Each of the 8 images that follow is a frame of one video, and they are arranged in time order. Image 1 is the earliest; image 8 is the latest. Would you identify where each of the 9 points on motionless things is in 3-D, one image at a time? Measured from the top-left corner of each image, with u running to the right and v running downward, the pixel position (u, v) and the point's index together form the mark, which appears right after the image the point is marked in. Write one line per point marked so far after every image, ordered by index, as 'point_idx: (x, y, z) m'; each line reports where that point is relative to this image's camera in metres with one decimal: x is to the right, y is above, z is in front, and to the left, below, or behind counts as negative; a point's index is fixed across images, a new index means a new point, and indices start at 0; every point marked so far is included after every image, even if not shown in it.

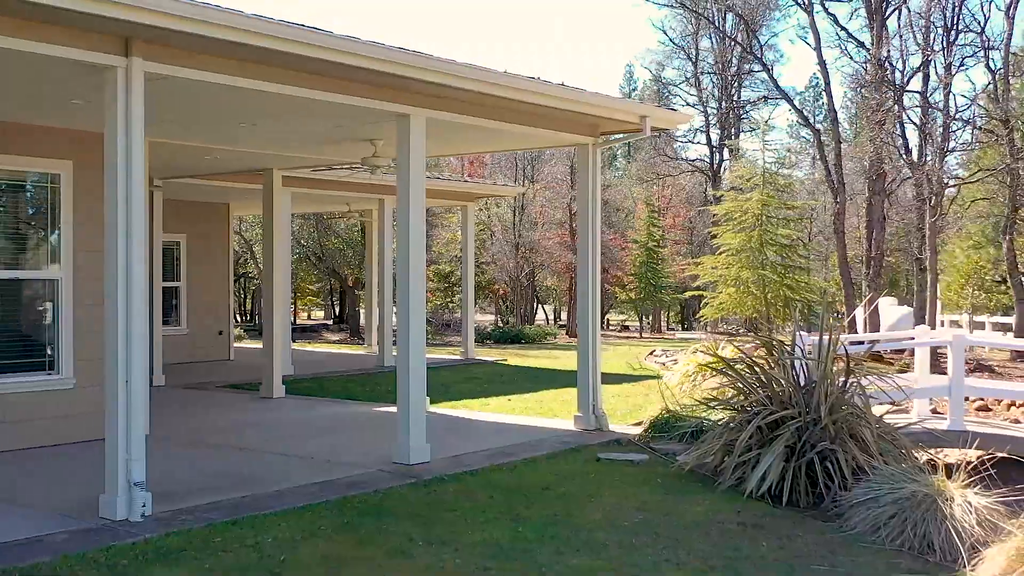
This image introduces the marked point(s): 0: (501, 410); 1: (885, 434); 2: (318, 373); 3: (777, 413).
0: (-0.1, -0.9, +9.0) m
1: (+1.8, -0.7, +5.8) m
2: (-2.1, -0.9, +12.6) m
3: (+1.3, -0.6, +5.8) m
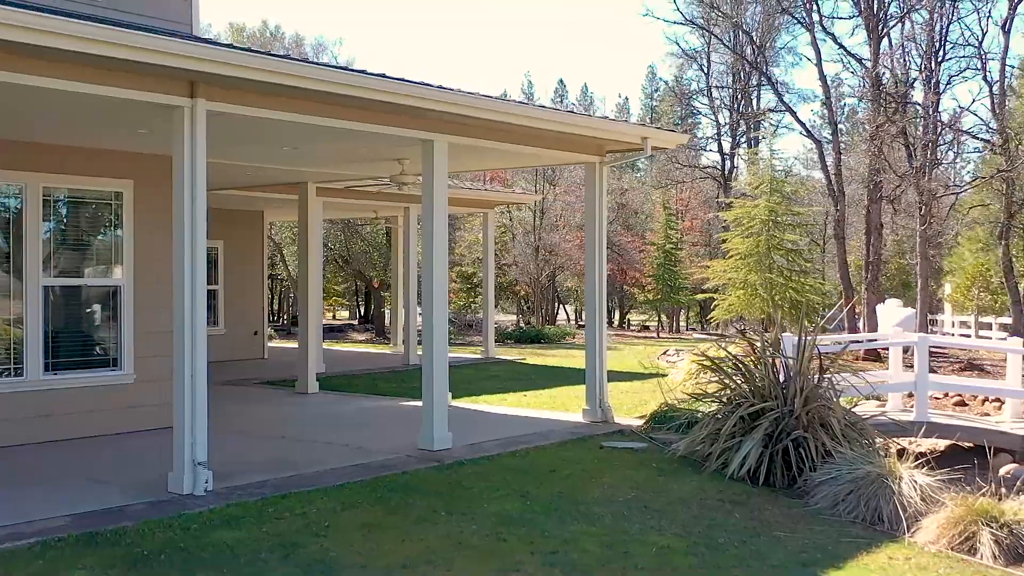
0: (+0.1, -1.0, +9.8) m
1: (+1.9, -0.8, +6.6) m
2: (-1.9, -0.9, +13.4) m
3: (+1.4, -0.7, +6.6) m
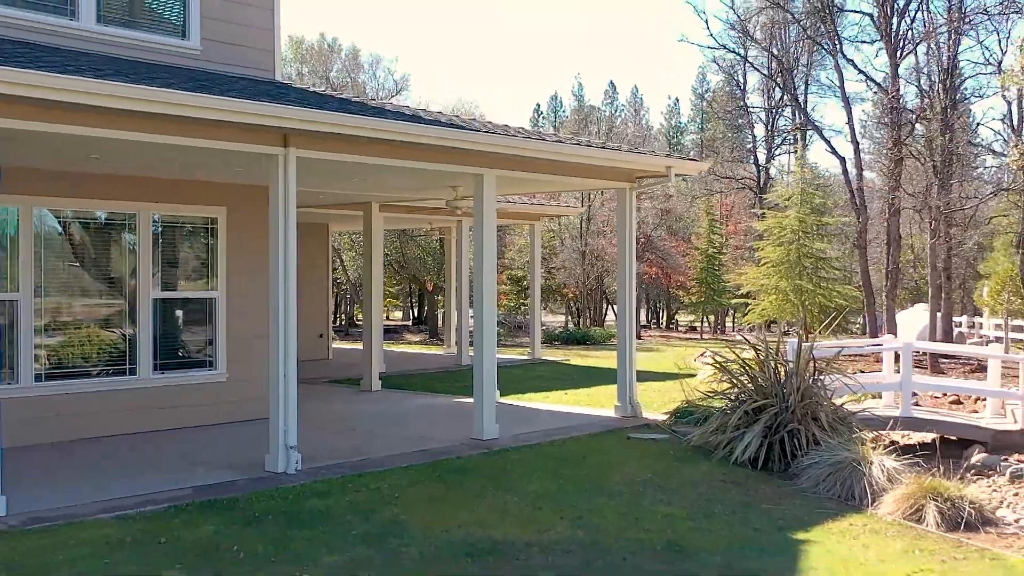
0: (+0.4, -1.1, +10.9) m
1: (+2.2, -0.9, +7.7) m
2: (-1.3, -1.0, +14.7) m
3: (+1.6, -0.7, +7.7) m
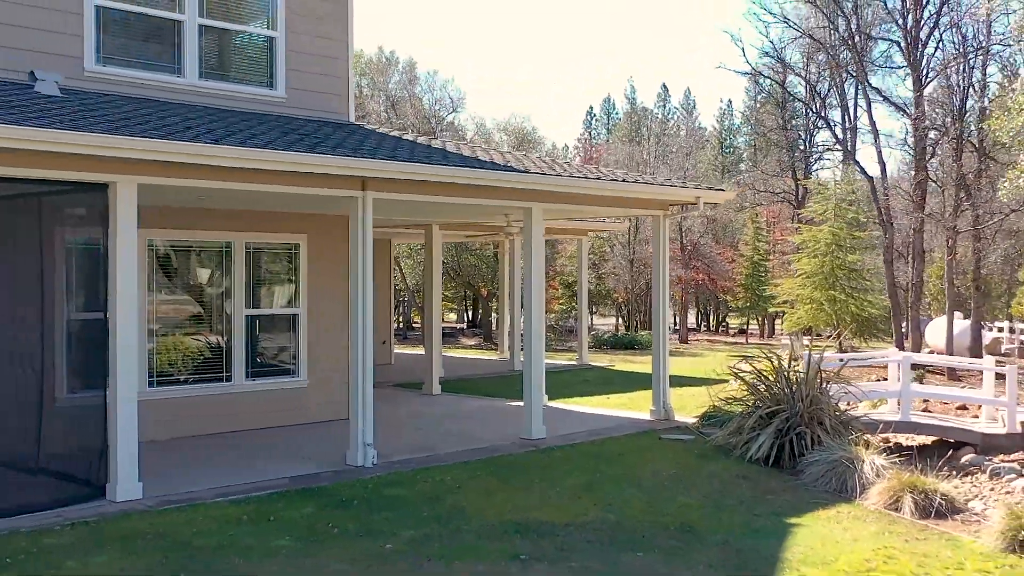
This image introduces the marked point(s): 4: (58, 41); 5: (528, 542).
0: (+0.9, -1.2, +12.1) m
1: (+2.5, -1.0, +8.8) m
2: (-0.7, -1.2, +15.9) m
3: (+2.0, -0.9, +8.8) m
4: (-3.4, +1.8, +8.7) m
5: (+0.1, -1.3, +6.1) m
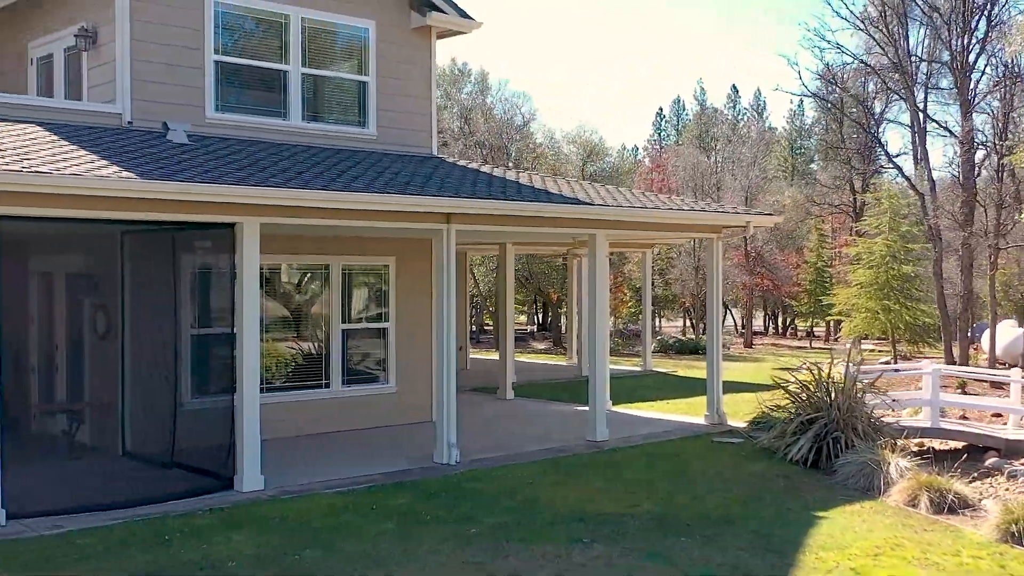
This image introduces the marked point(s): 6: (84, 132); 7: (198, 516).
0: (+1.7, -1.4, +13.2) m
1: (+3.0, -1.2, +9.7) m
2: (+0.3, -1.3, +17.1) m
3: (+2.5, -1.1, +9.8) m
4: (-2.8, +1.7, +10.0) m
5: (+0.5, -1.5, +7.2) m
6: (-3.3, +1.2, +9.0) m
7: (-2.0, -1.5, +7.5) m
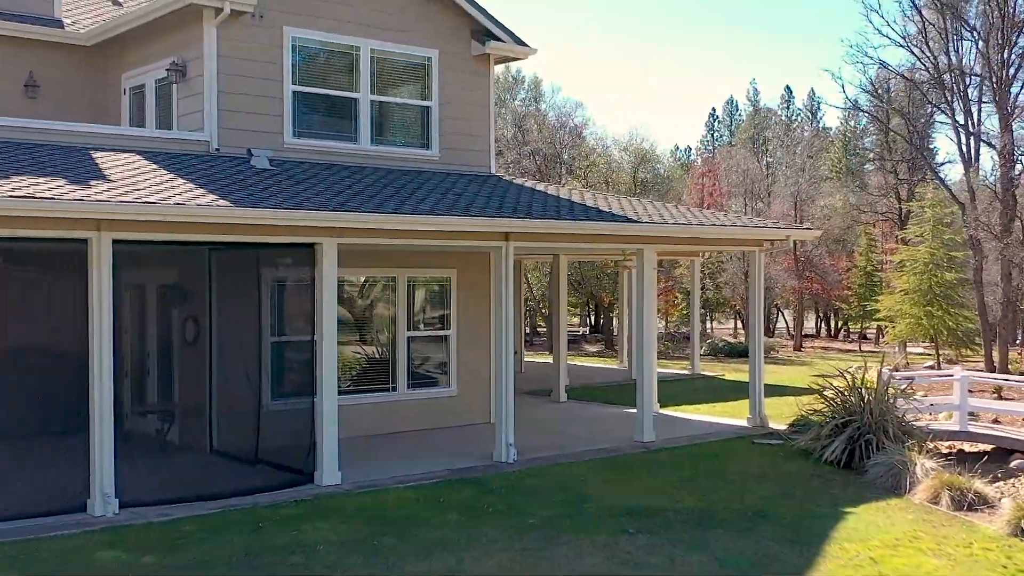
0: (+2.3, -1.5, +13.9) m
1: (+3.5, -1.3, +10.4) m
2: (+1.1, -1.5, +17.8) m
3: (+3.0, -1.2, +10.5) m
4: (-2.3, +1.6, +11.0) m
5: (+0.9, -1.6, +8.0) m
6: (-2.8, +1.1, +10.0) m
7: (-1.6, -1.6, +8.4) m
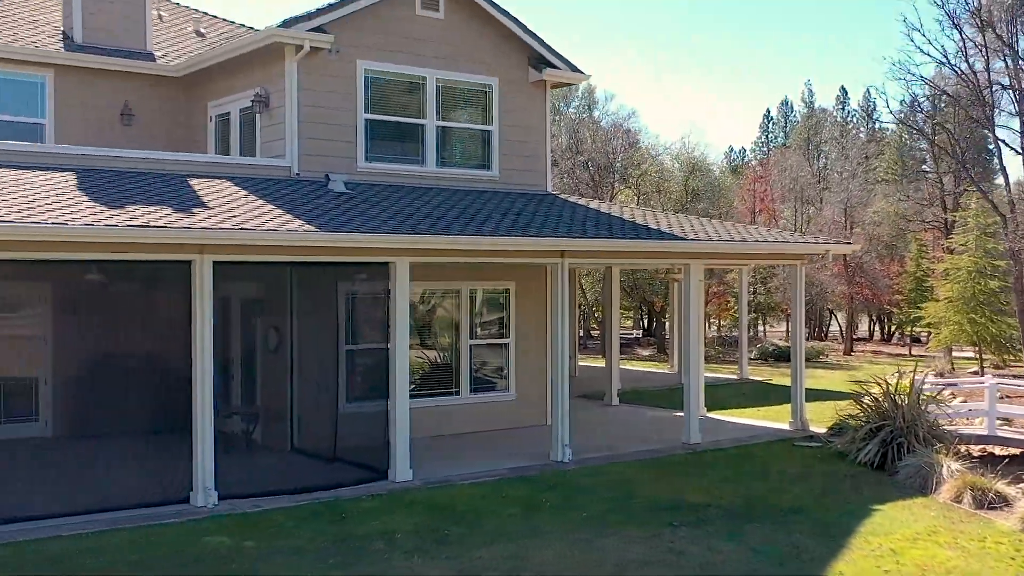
0: (+3.0, -1.6, +14.7) m
1: (+4.1, -1.4, +11.1) m
2: (+2.0, -1.6, +18.7) m
3: (+3.5, -1.3, +11.2) m
4: (-1.7, +1.4, +11.9) m
5: (+1.3, -1.7, +8.9) m
6: (-2.3, +1.0, +11.0) m
7: (-1.2, -1.7, +9.4) m
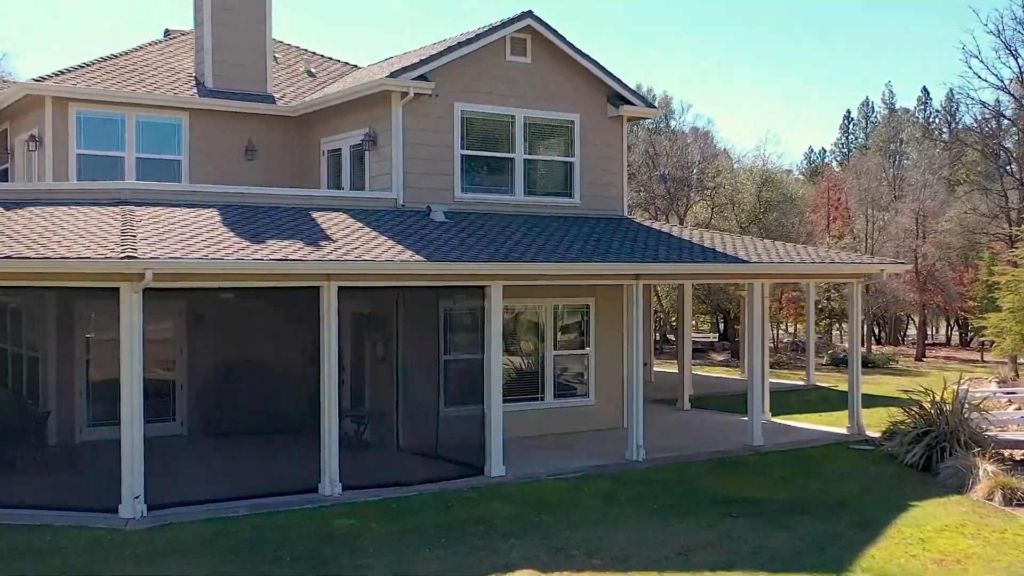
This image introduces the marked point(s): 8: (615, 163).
0: (+4.1, -1.8, +15.9) m
1: (+4.9, -1.6, +12.3) m
2: (+3.4, -1.8, +19.9) m
3: (+4.4, -1.5, +12.4) m
4: (-0.8, +1.2, +13.5) m
5: (+2.0, -1.9, +10.2) m
6: (-1.5, +0.8, +12.5) m
7: (-0.4, -1.9, +10.8) m
8: (+1.3, +1.6, +15.1) m
